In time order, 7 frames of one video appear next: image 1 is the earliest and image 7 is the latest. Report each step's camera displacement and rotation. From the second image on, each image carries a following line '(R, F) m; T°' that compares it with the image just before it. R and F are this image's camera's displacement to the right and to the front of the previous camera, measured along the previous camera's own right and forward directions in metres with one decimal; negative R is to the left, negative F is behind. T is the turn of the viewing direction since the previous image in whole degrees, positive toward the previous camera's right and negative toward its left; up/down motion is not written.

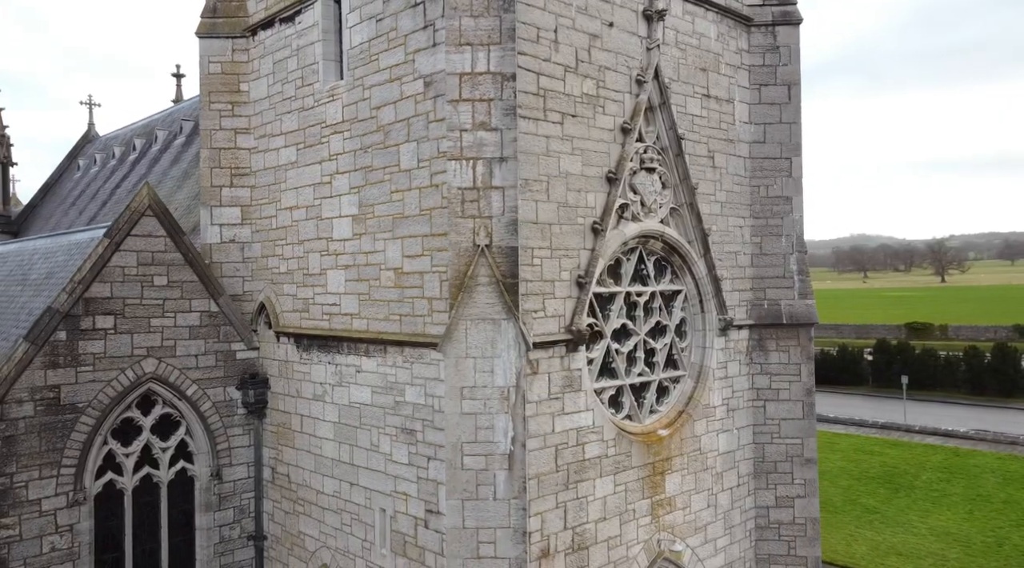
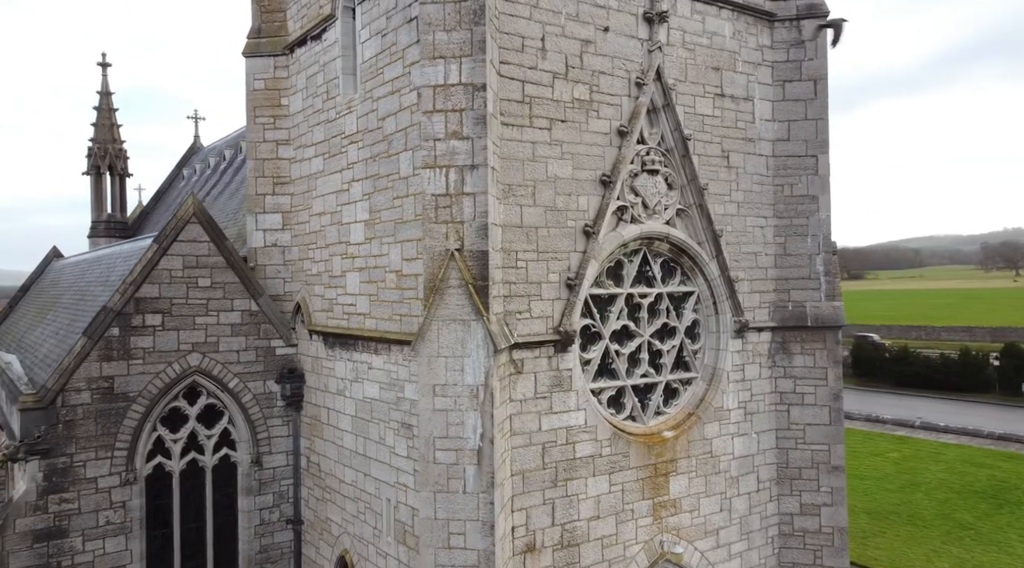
(+1.2, -0.2) m; -9°
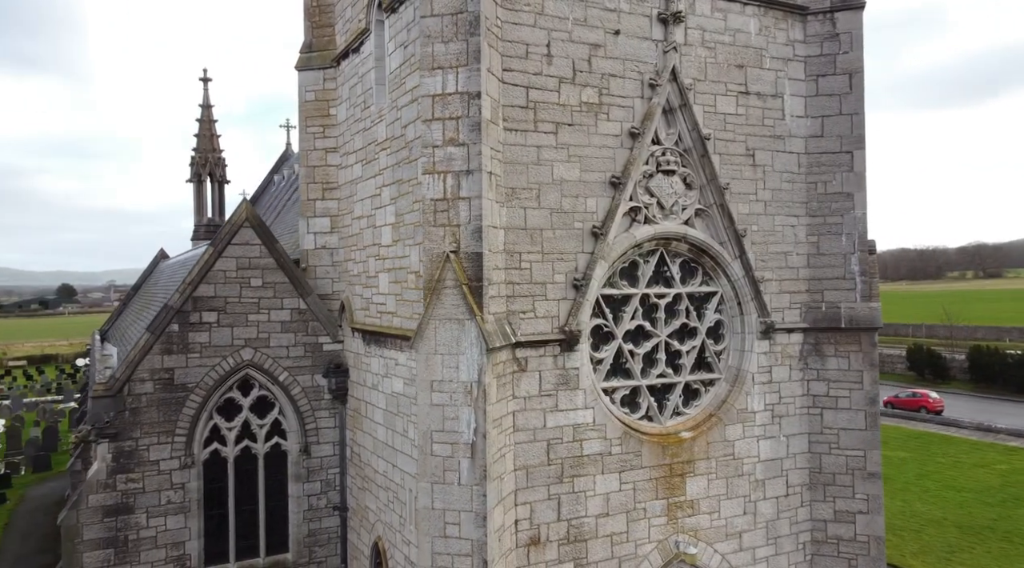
(+1.0, -0.2) m; -8°
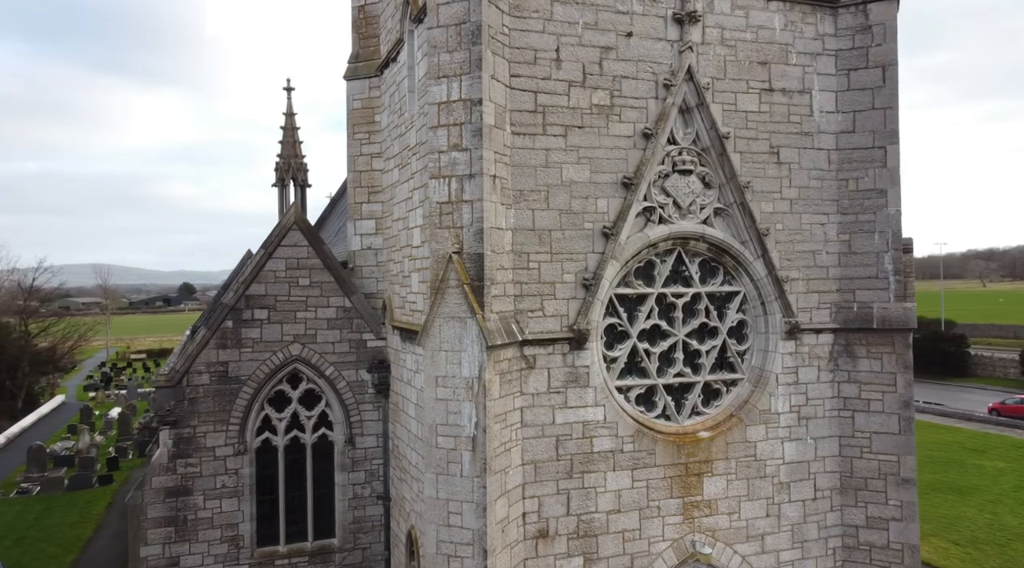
(+0.9, -0.2) m; -7°
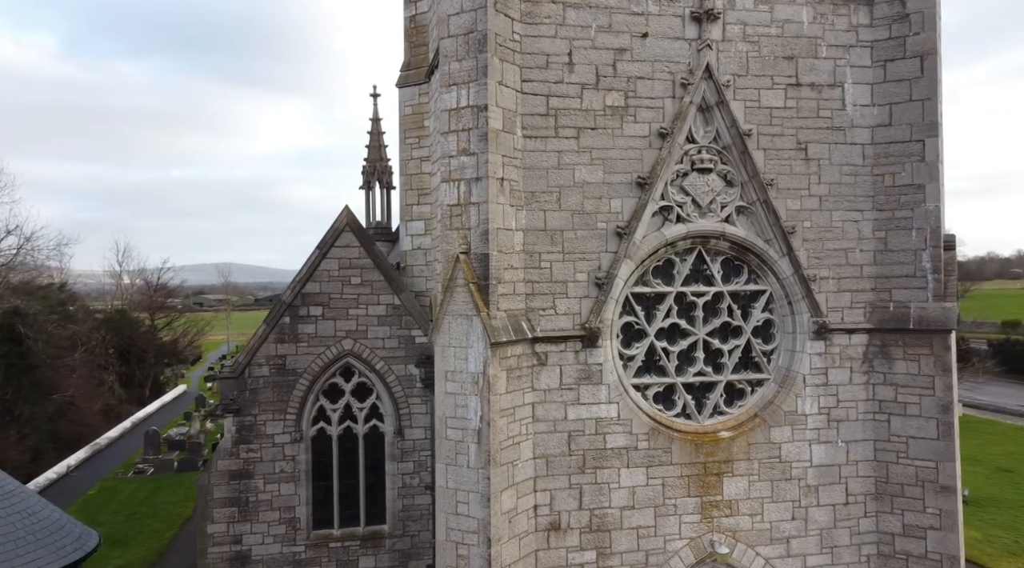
(+1.0, -0.2) m; -8°
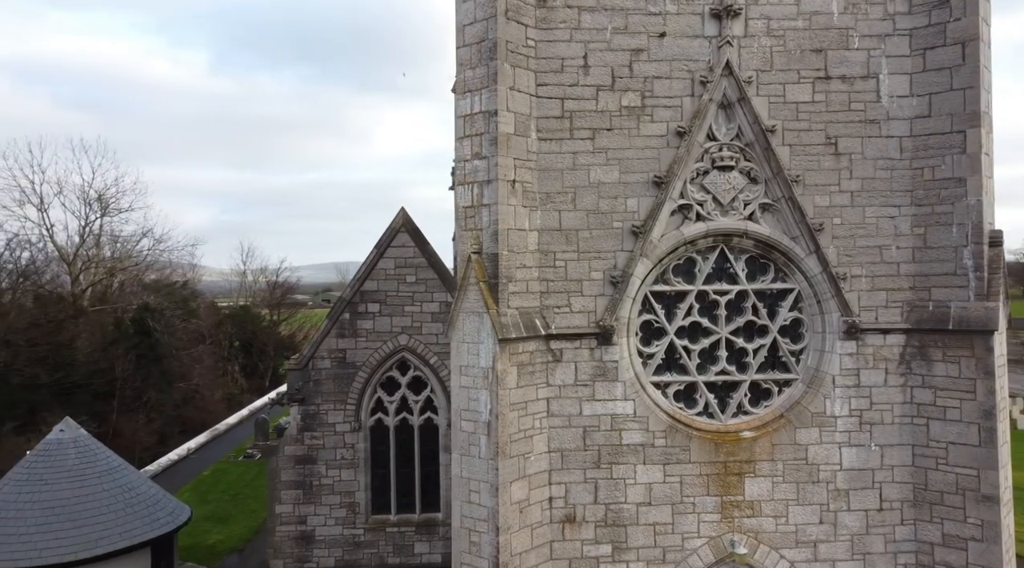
(+1.1, -0.2) m; -9°
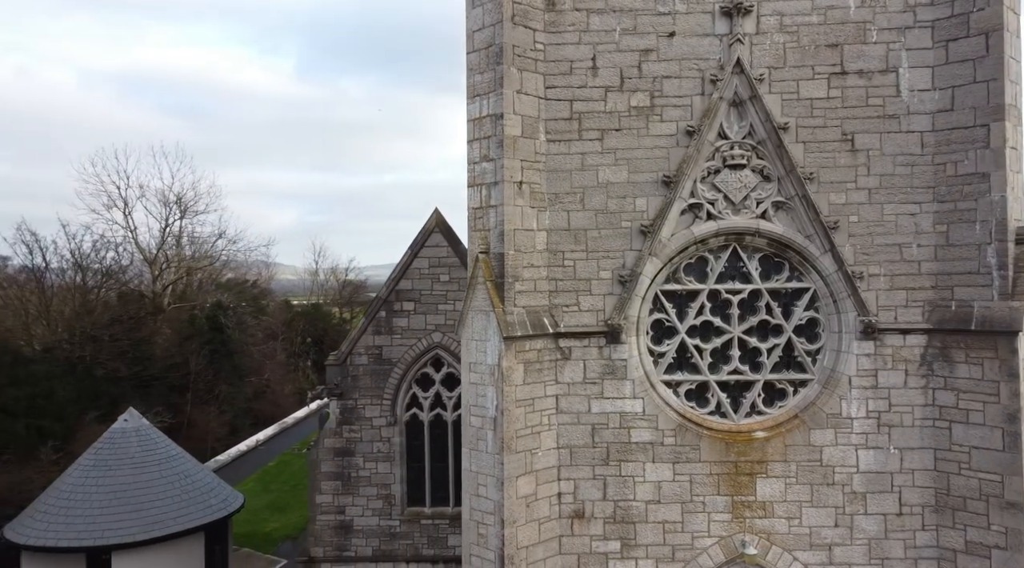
(+0.7, -0.1) m; -5°
